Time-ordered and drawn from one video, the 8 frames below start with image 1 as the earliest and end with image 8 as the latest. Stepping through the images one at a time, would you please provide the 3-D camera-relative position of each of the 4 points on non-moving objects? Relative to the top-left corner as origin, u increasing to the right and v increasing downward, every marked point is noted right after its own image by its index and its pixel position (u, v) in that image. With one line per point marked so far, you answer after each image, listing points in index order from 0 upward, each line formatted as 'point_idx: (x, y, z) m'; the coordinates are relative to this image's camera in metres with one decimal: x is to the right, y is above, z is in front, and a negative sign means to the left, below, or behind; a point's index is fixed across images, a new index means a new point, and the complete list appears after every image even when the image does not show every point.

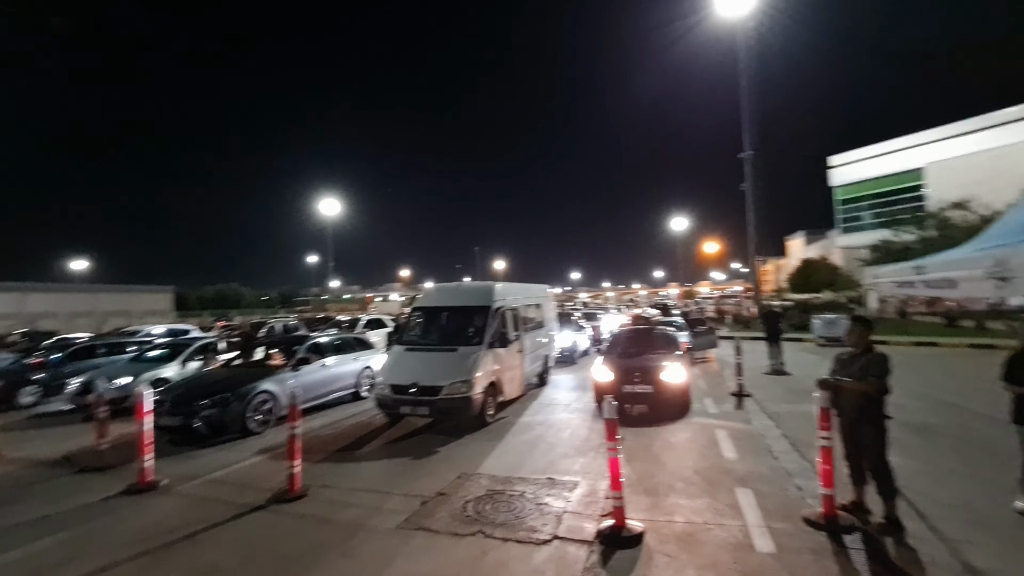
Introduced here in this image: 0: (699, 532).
0: (+2.2, -2.9, +5.8) m
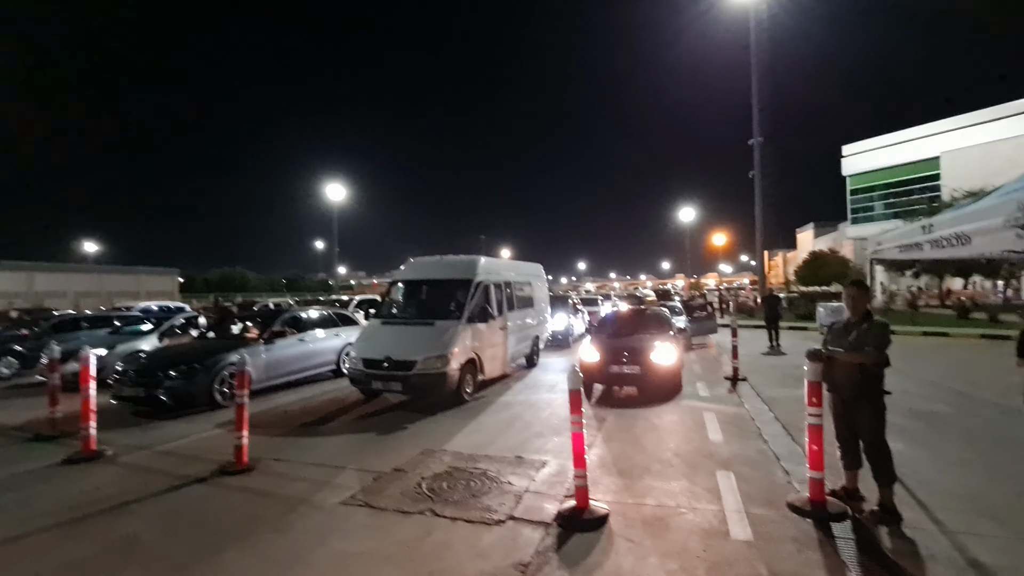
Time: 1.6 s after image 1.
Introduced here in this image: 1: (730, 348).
0: (+1.7, -2.4, +5.2) m
1: (+8.6, -2.4, +19.4) m
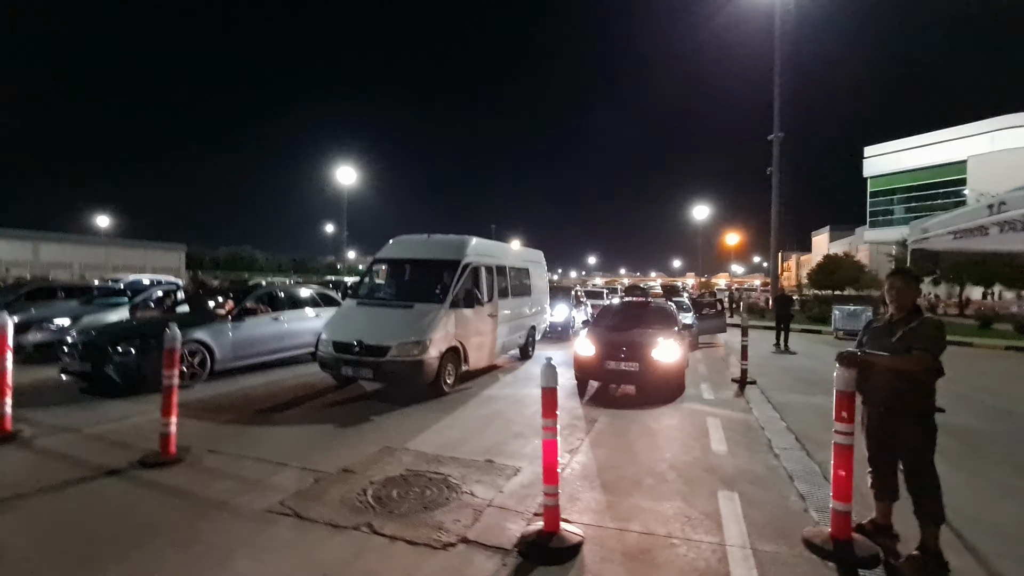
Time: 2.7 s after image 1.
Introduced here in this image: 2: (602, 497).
0: (+1.3, -2.2, +4.3) m
1: (+8.4, -2.2, +18.3) m
2: (+1.0, -2.2, +5.3) m
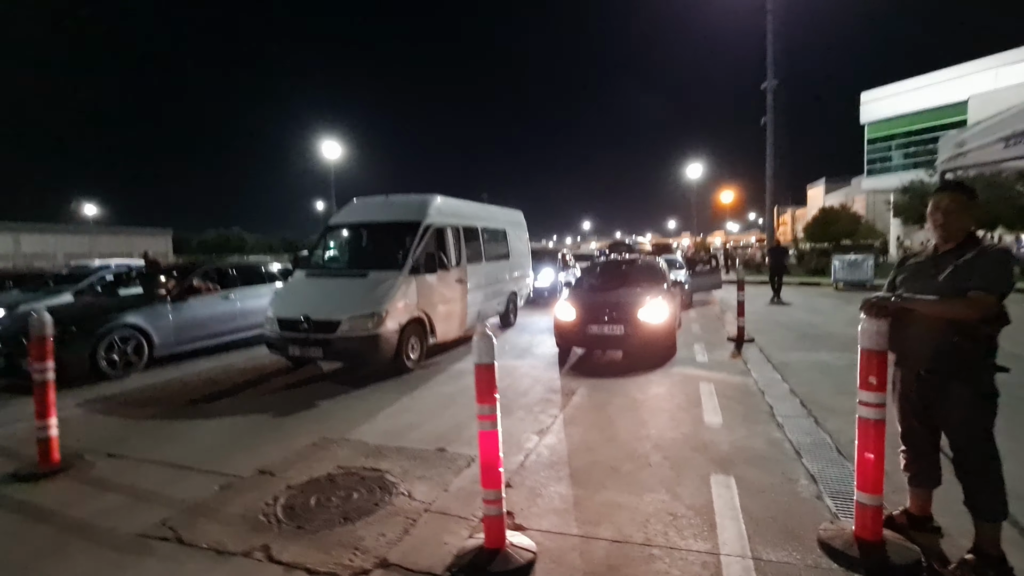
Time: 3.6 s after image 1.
0: (+0.8, -1.8, +3.3) m
1: (+7.8, -0.6, +17.4) m
2: (+0.5, -1.8, +4.3) m
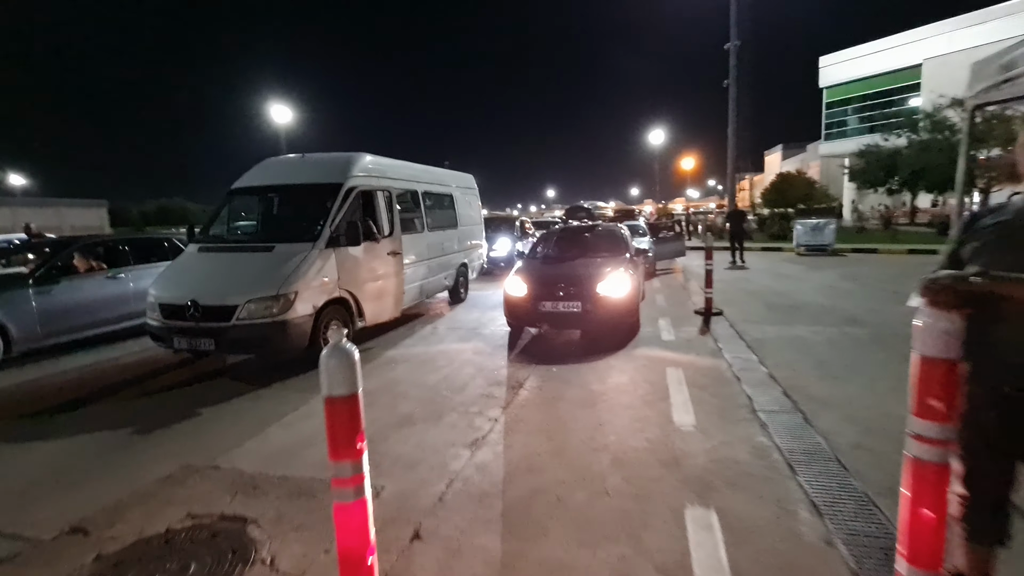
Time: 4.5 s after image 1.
0: (+0.3, -1.8, +2.2) m
1: (+6.3, +0.5, +16.6) m
2: (-0.1, -1.6, +3.2) m
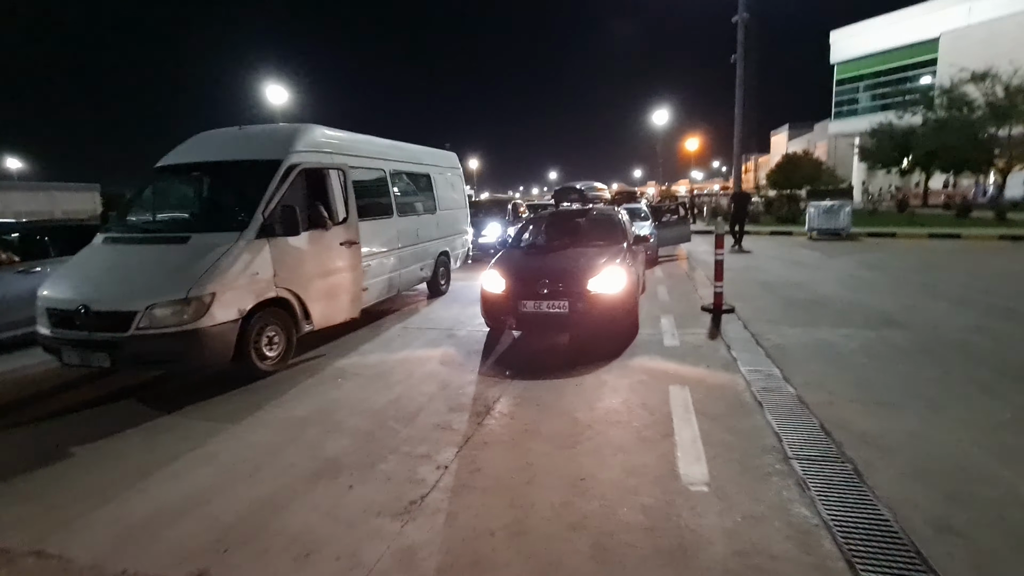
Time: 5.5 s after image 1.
0: (-0.1, -1.9, +0.9) m
1: (+6.0, +0.8, +15.2) m
2: (-0.5, -1.8, +2.0) m
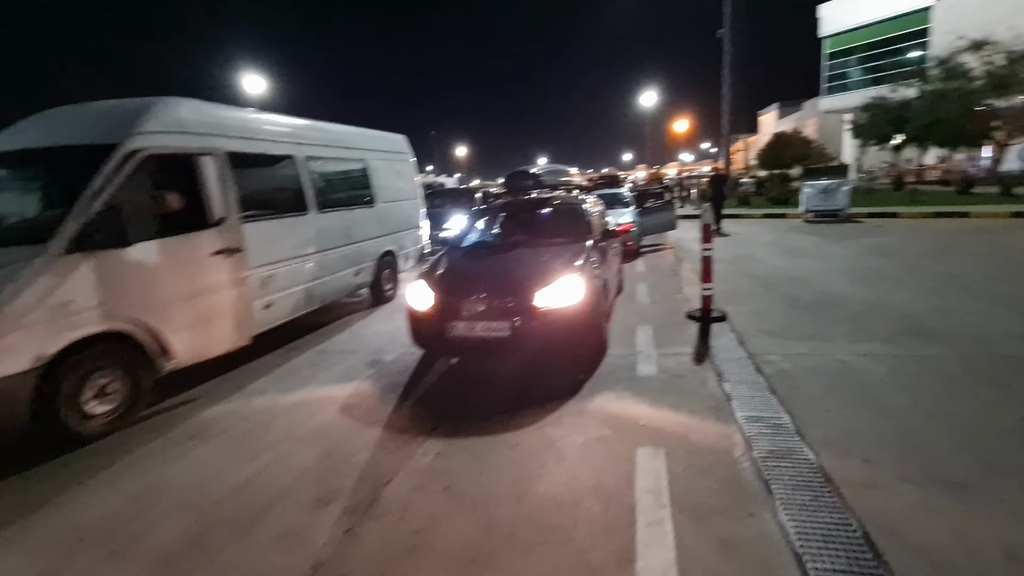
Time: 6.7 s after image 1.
0: (-0.8, -2.3, -0.7) m
1: (+5.0, +1.0, +13.7) m
2: (-1.1, -2.1, +0.4) m
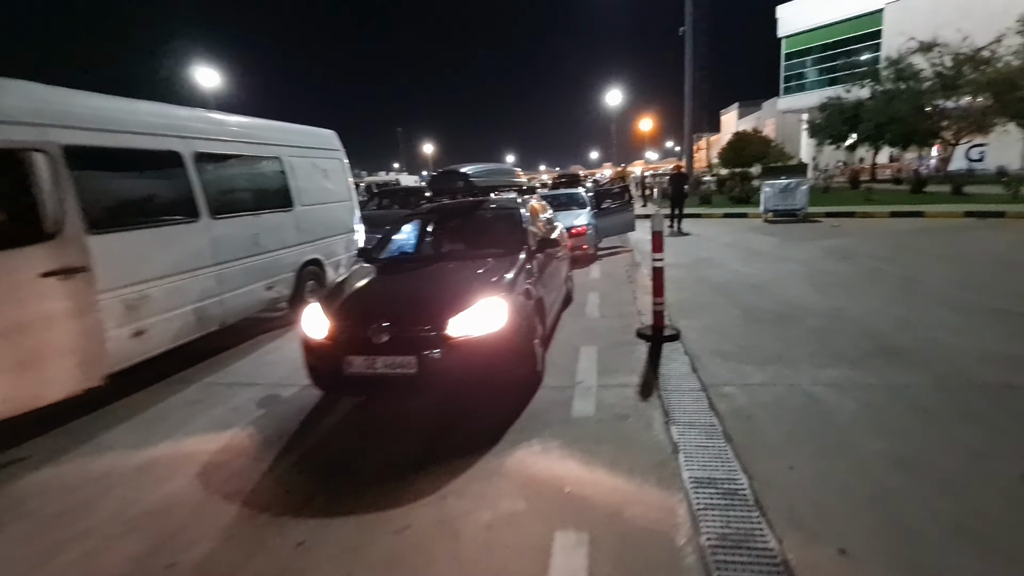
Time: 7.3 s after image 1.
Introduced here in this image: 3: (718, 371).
0: (-1.2, -2.5, -1.6) m
1: (+3.7, +0.9, +13.0) m
2: (-1.6, -2.4, -0.6) m
3: (+2.1, -0.9, +5.1) m
